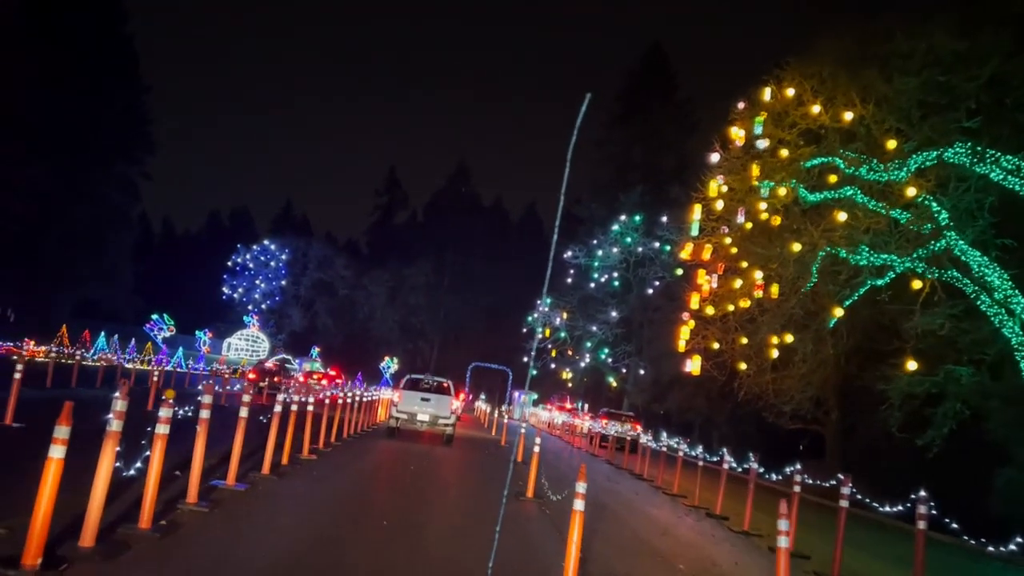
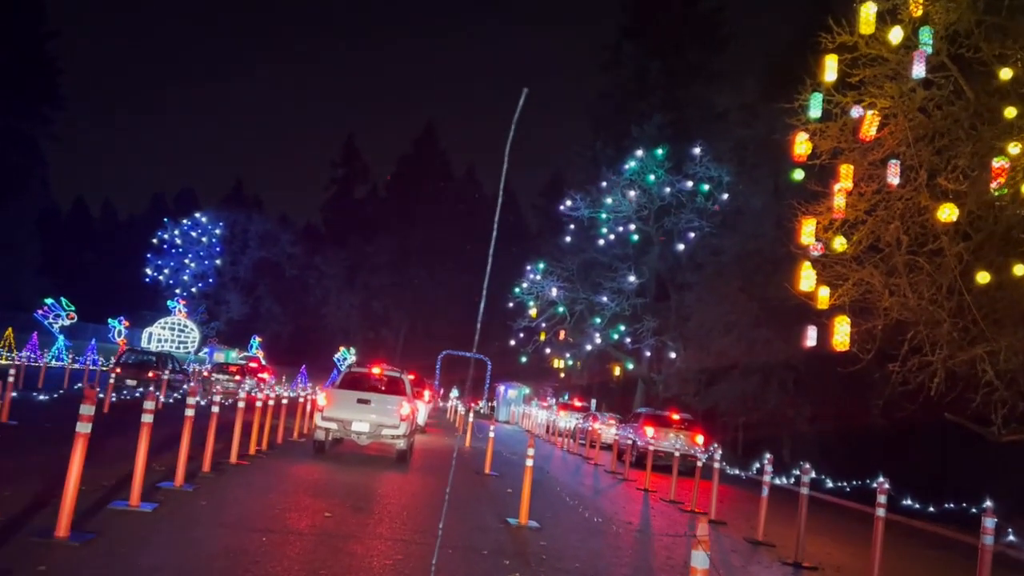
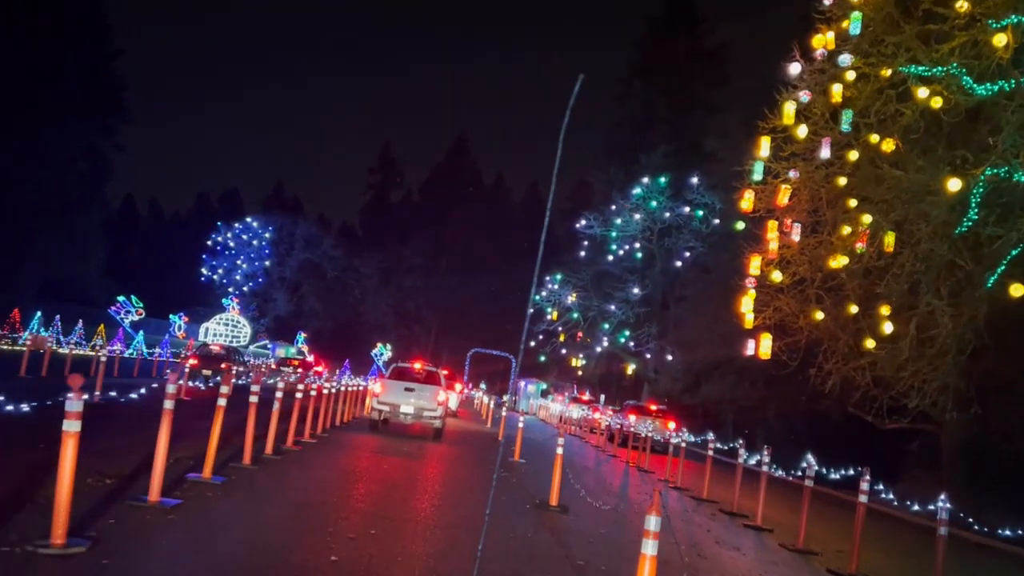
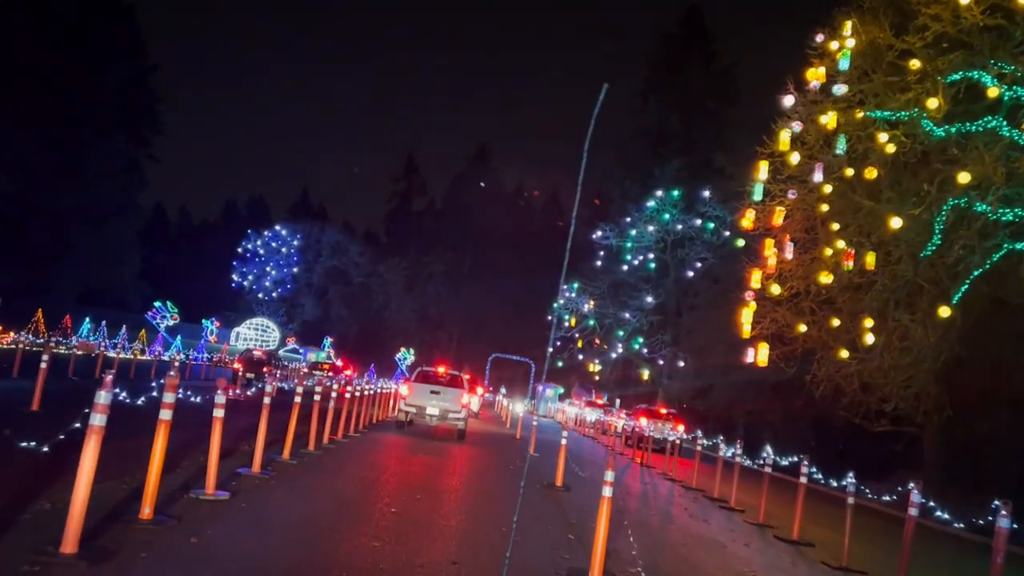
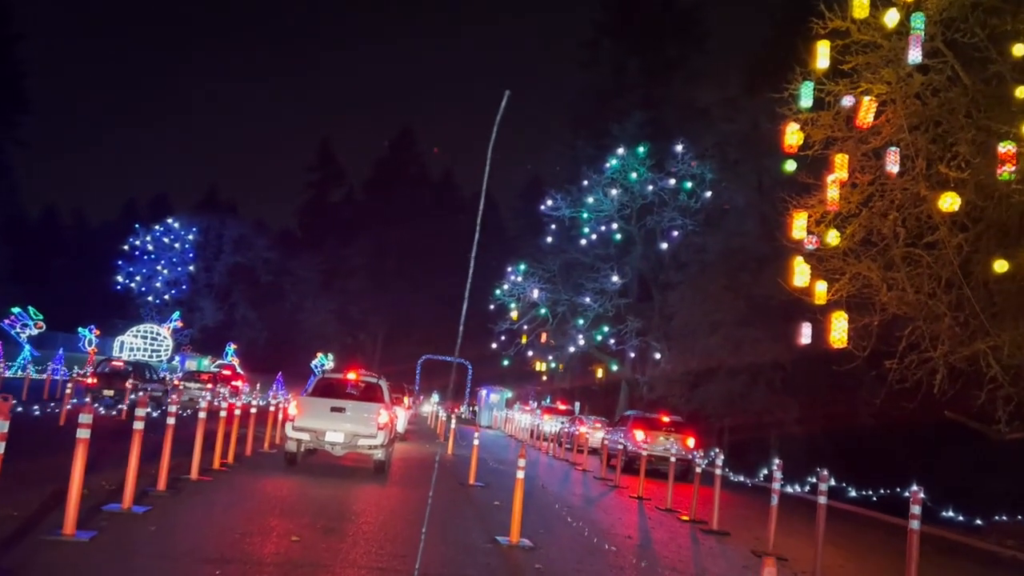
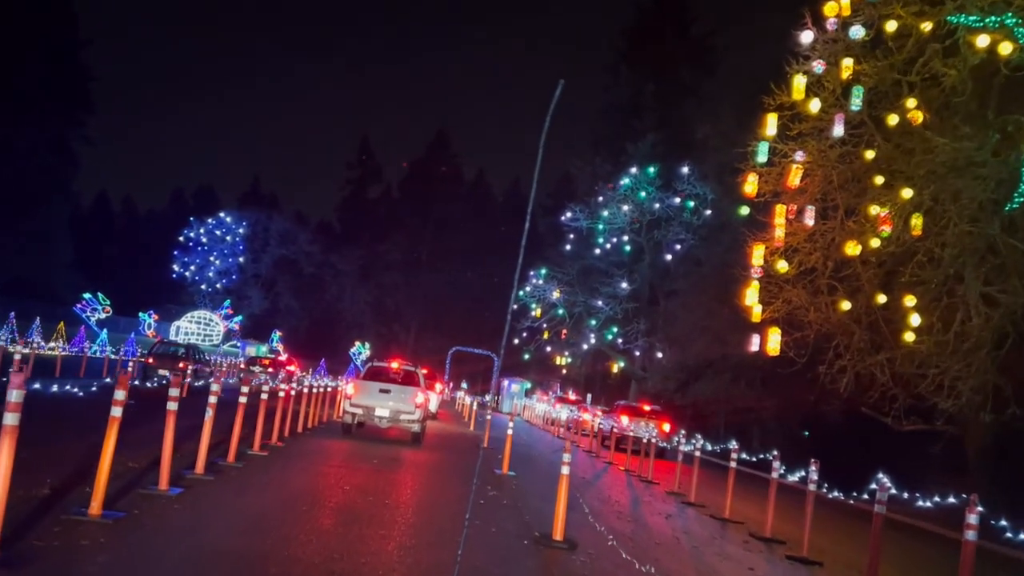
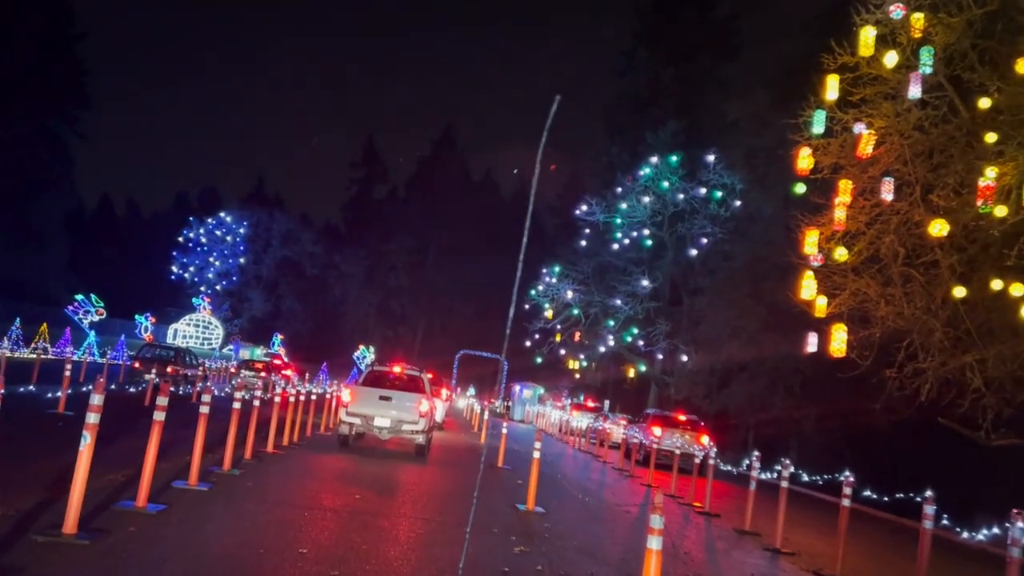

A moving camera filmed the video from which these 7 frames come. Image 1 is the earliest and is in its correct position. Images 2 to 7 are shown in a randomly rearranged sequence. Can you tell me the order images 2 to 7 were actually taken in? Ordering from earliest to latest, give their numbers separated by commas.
4, 3, 6, 7, 2, 5
